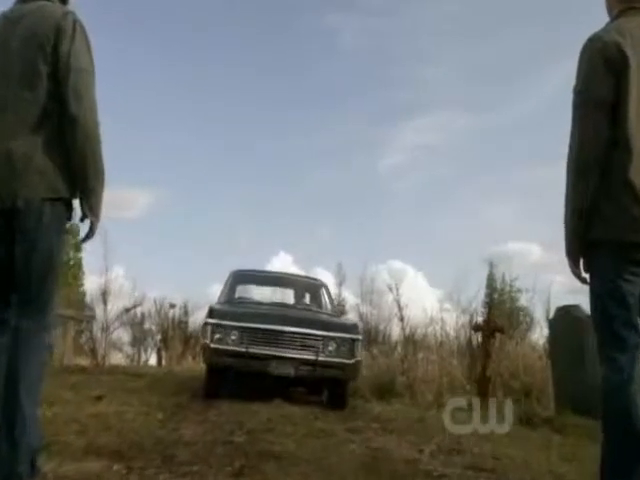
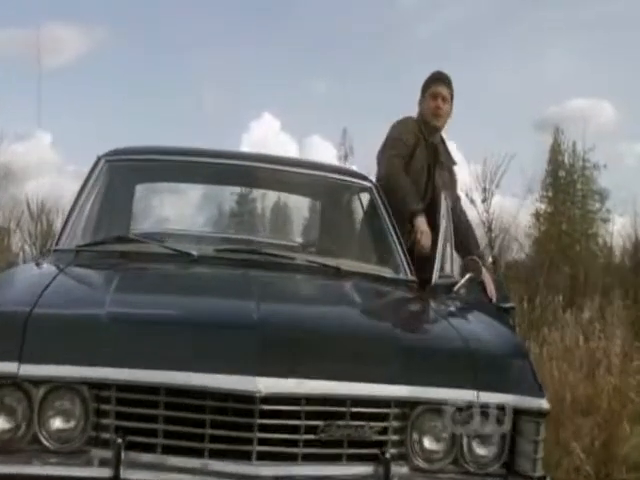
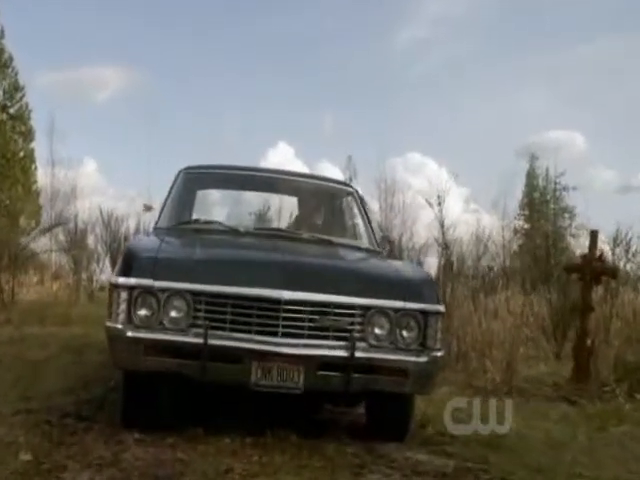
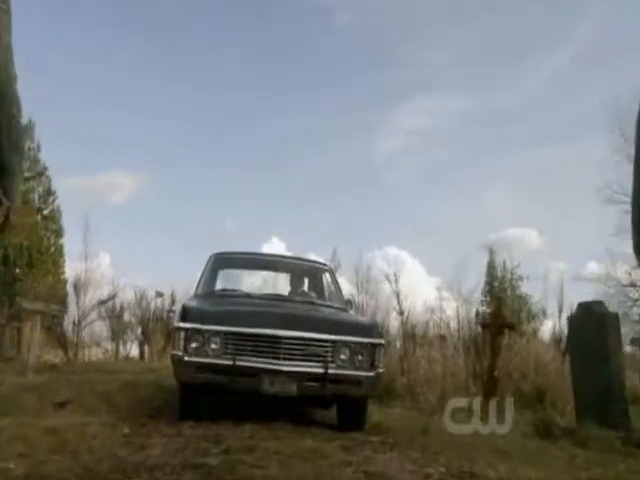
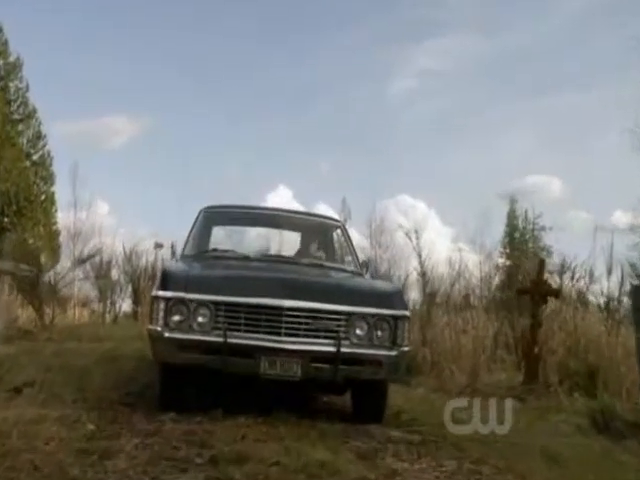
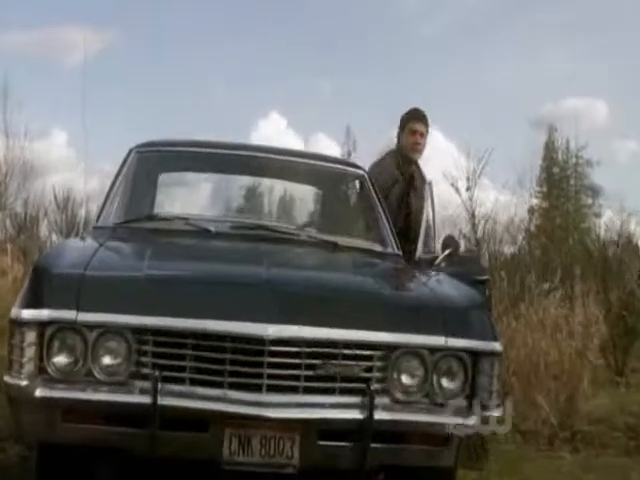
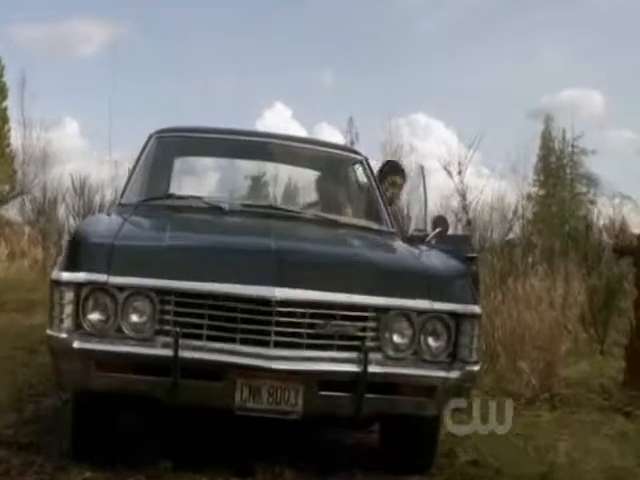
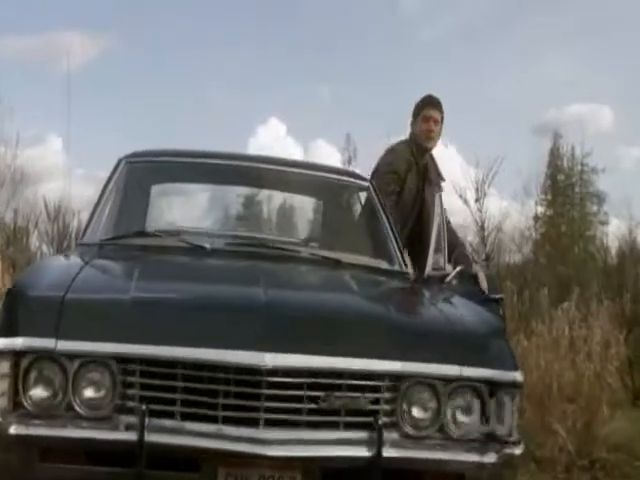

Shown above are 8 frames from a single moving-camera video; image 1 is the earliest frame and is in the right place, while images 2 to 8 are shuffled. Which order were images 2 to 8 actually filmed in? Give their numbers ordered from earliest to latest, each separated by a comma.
4, 5, 3, 7, 6, 8, 2
